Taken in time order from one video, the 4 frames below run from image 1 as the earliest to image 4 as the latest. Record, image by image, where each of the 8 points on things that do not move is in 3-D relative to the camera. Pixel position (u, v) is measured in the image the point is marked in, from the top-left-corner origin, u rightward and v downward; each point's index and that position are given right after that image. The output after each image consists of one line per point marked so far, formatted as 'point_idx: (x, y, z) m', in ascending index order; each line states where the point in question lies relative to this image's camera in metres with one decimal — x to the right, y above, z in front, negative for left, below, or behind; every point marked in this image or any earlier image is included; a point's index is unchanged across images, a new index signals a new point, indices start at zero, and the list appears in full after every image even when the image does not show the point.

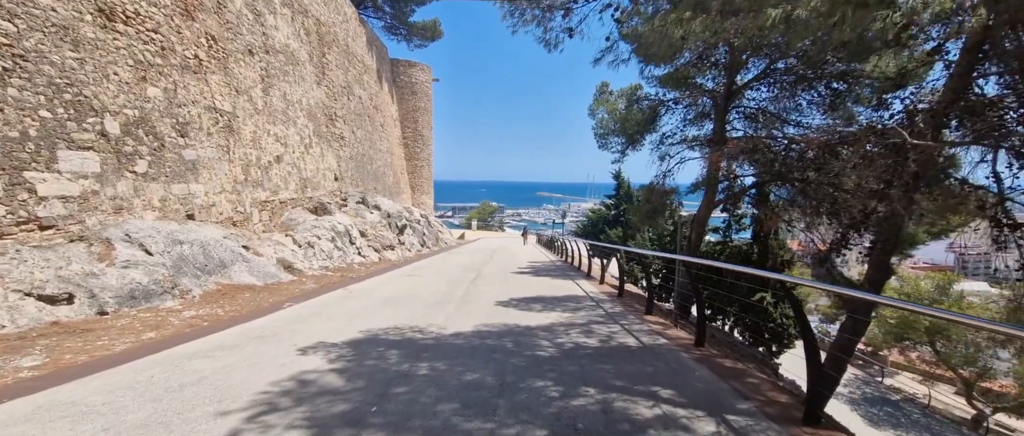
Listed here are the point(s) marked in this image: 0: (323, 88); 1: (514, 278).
0: (-7.4, +5.1, +17.8) m
1: (0.0, -1.6, +12.2) m
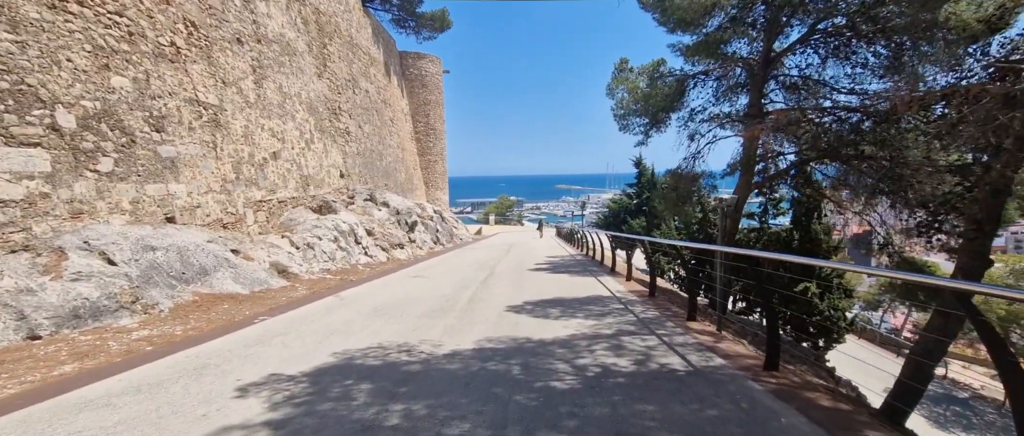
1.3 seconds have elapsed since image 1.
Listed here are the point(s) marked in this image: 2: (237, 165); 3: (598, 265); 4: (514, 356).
0: (-7.0, +5.1, +17.0) m
1: (+0.4, -1.4, +11.1) m
2: (-6.3, +1.2, +10.4) m
3: (+2.5, -1.3, +13.1) m
4: (0.0, -1.3, +4.2) m
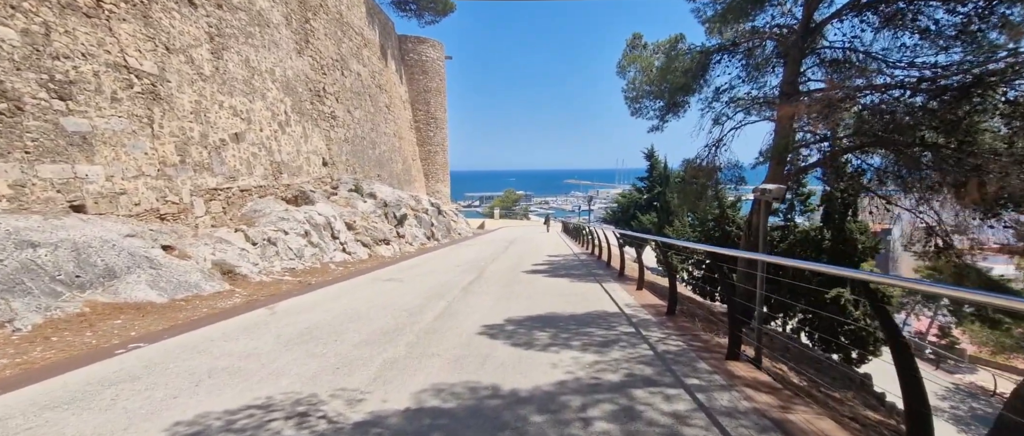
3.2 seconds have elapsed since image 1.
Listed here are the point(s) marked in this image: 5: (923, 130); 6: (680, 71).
0: (-7.0, +5.4, +15.5) m
1: (+0.2, -1.3, +9.5) m
2: (-6.5, +1.4, +8.9) m
3: (+2.3, -1.2, +11.5) m
4: (-0.3, -1.2, +2.6) m
5: (+5.7, +1.2, +6.4) m
6: (+4.0, +3.5, +10.8) m
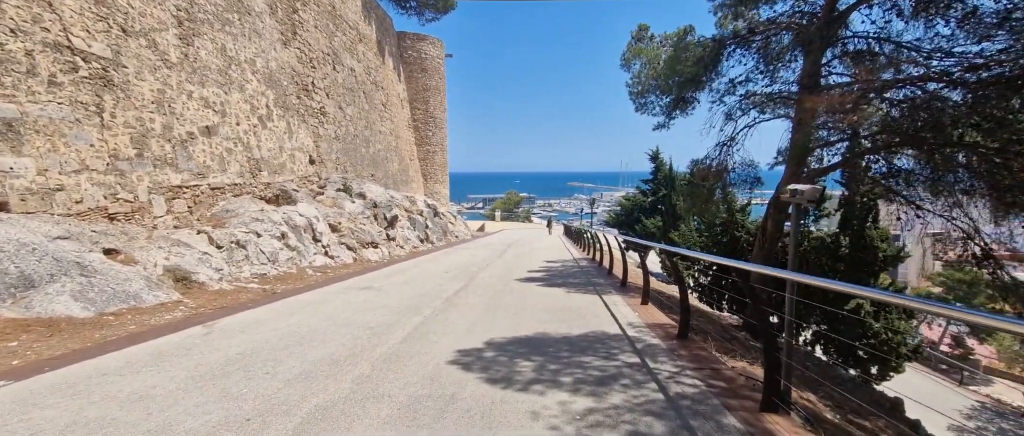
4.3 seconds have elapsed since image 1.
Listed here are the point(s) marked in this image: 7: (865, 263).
0: (-7.1, +5.4, +14.7) m
1: (+0.1, -1.3, +8.6) m
2: (-6.6, +1.4, +8.1) m
3: (+2.2, -1.3, +10.6) m
4: (-0.5, -1.2, +1.7) m
5: (+5.5, +1.1, +5.4) m
6: (+3.9, +3.4, +9.9) m
7: (+9.9, -1.3, +12.7) m
